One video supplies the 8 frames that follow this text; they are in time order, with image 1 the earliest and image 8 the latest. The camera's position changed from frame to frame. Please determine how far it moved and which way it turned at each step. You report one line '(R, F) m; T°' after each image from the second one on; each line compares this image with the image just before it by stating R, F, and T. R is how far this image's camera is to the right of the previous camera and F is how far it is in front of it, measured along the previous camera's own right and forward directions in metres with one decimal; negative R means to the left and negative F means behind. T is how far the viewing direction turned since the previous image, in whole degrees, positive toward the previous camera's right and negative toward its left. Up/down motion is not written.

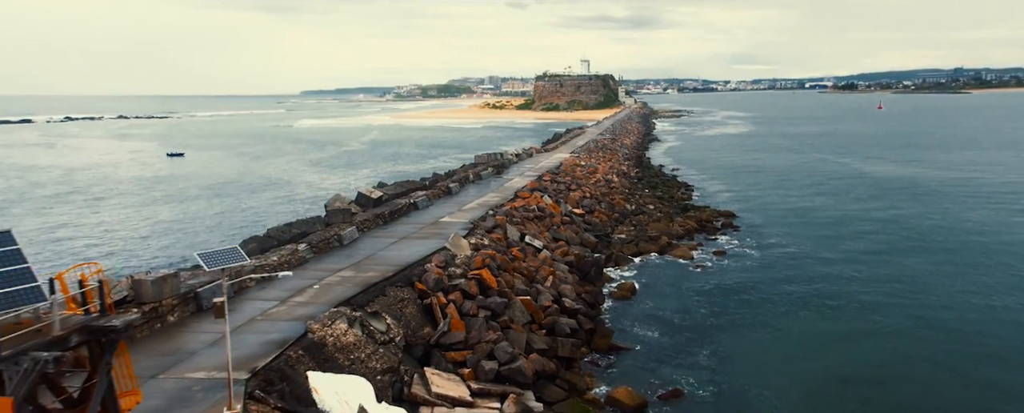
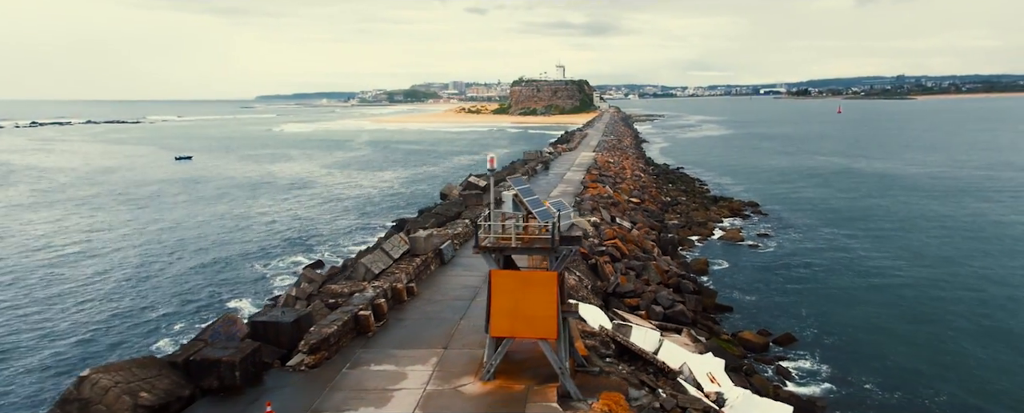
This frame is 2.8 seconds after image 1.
(-4.9, -2.8) m; +2°
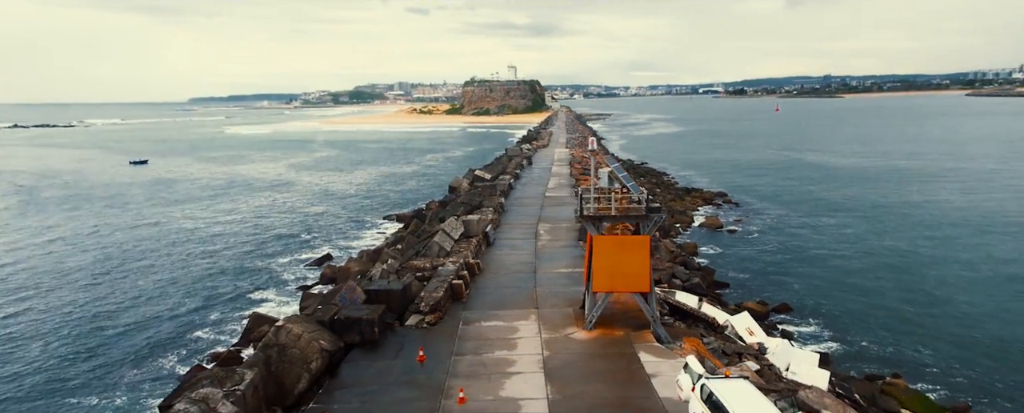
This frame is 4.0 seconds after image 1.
(-2.2, -1.1) m; +5°
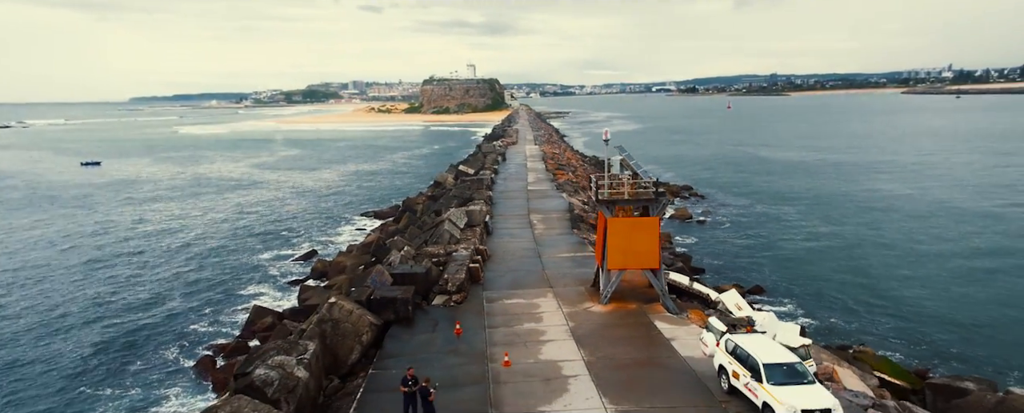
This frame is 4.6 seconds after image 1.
(-1.0, -0.6) m; +4°
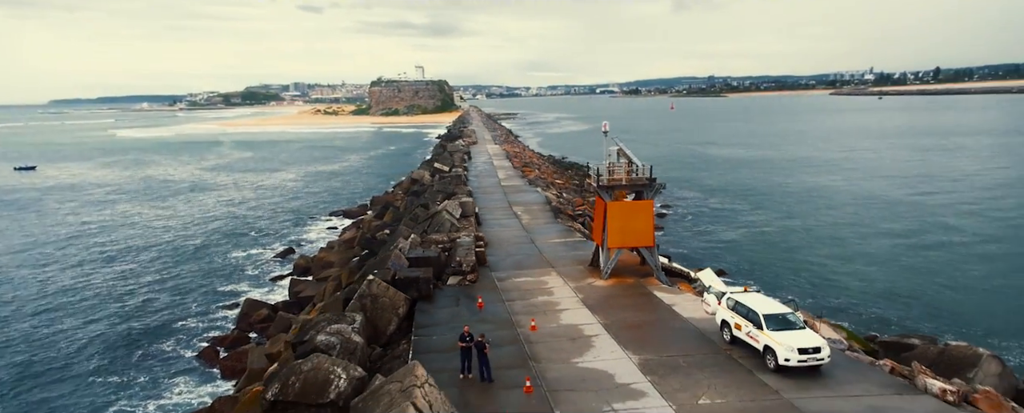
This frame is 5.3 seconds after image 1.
(-1.0, -0.8) m; +5°
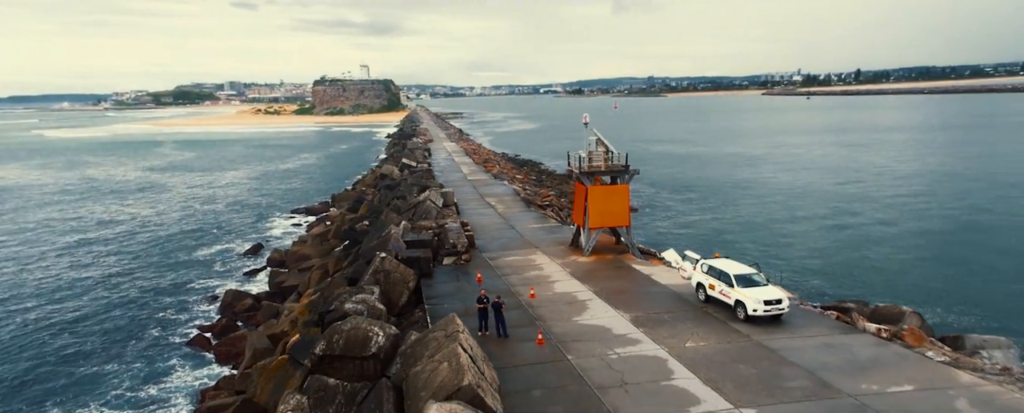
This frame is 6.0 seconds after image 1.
(-0.8, -0.9) m; +5°
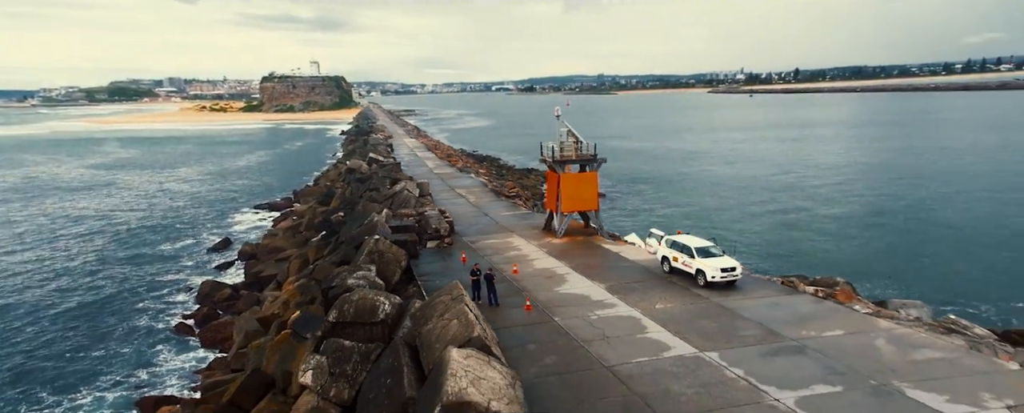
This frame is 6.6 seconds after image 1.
(-0.5, -0.8) m; +4°
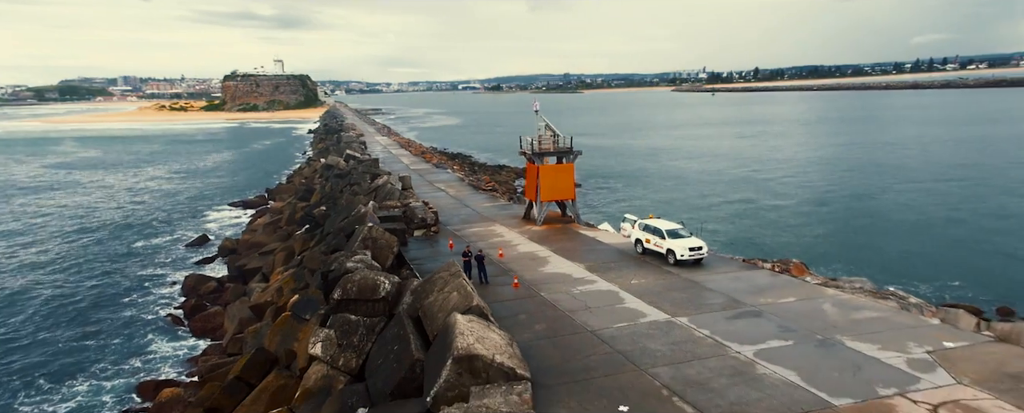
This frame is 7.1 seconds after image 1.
(-0.3, -0.7) m; +3°
